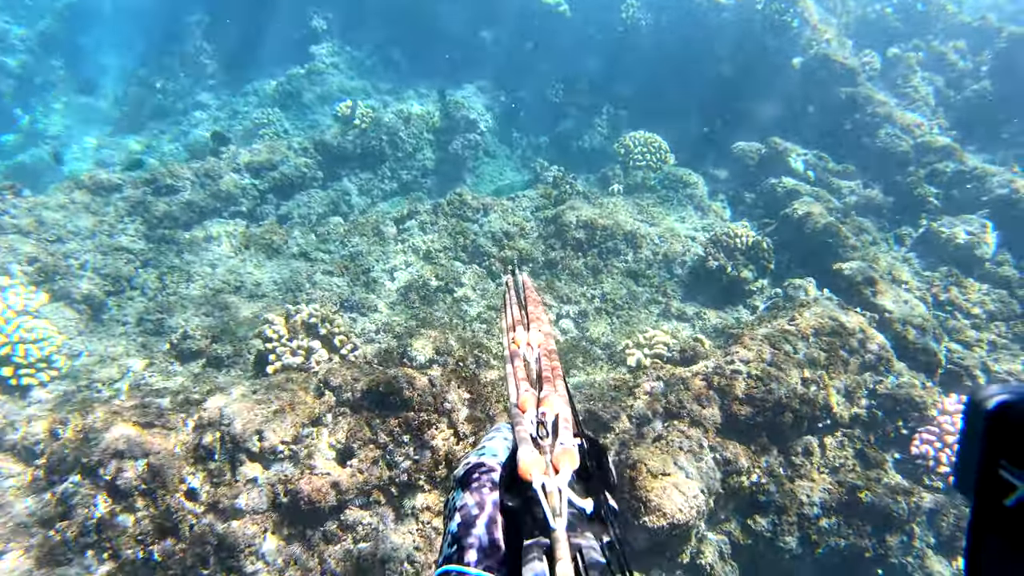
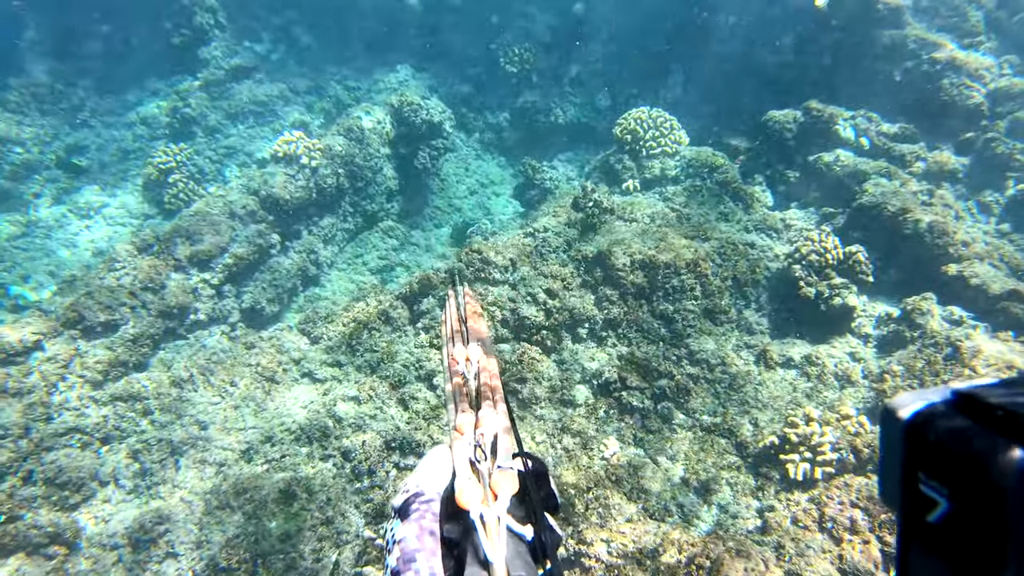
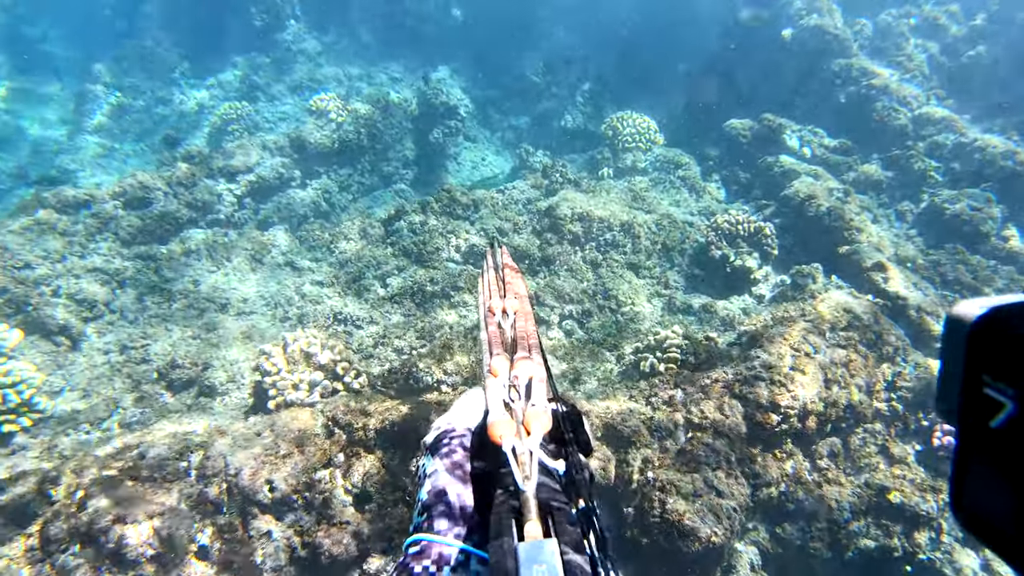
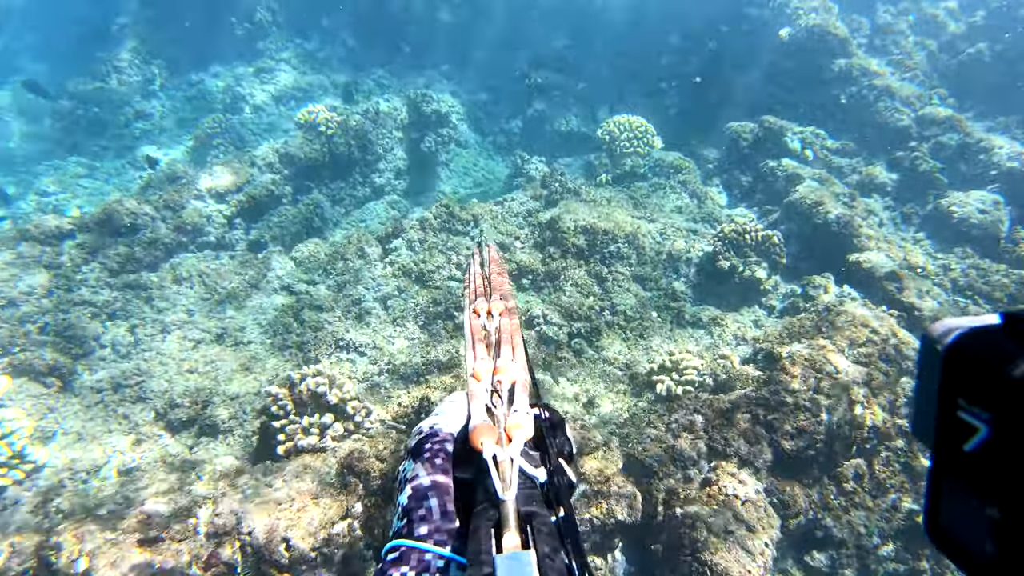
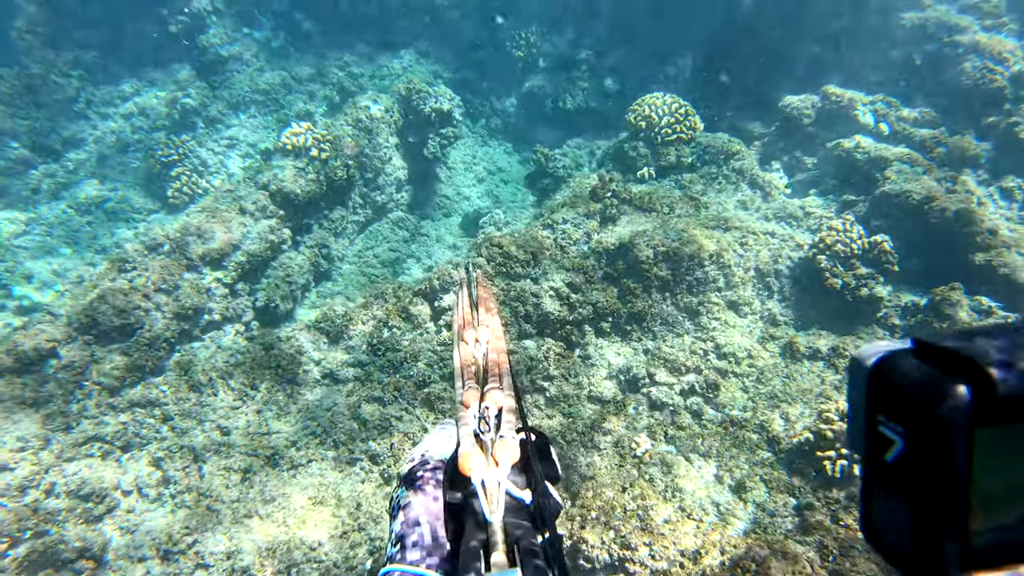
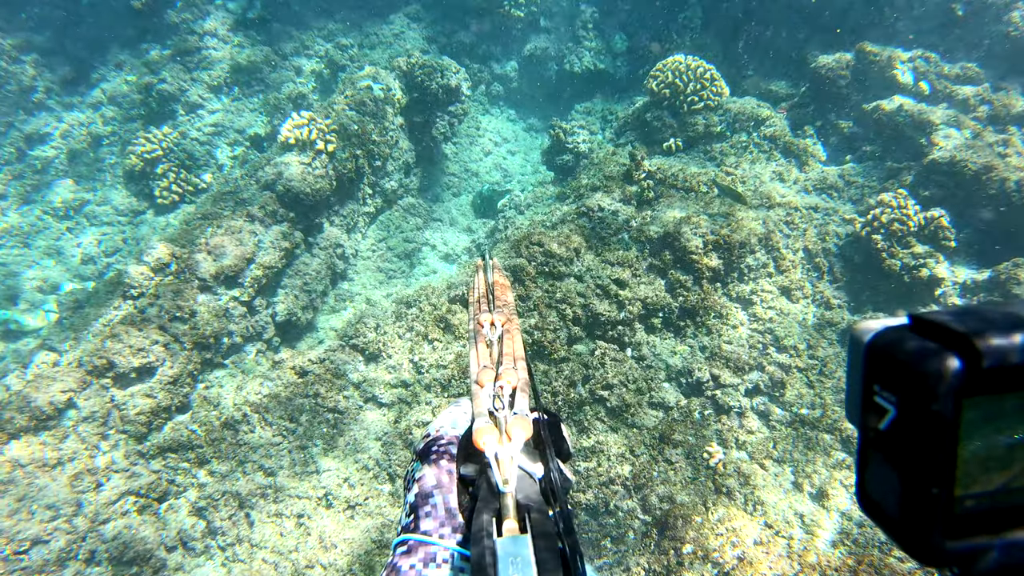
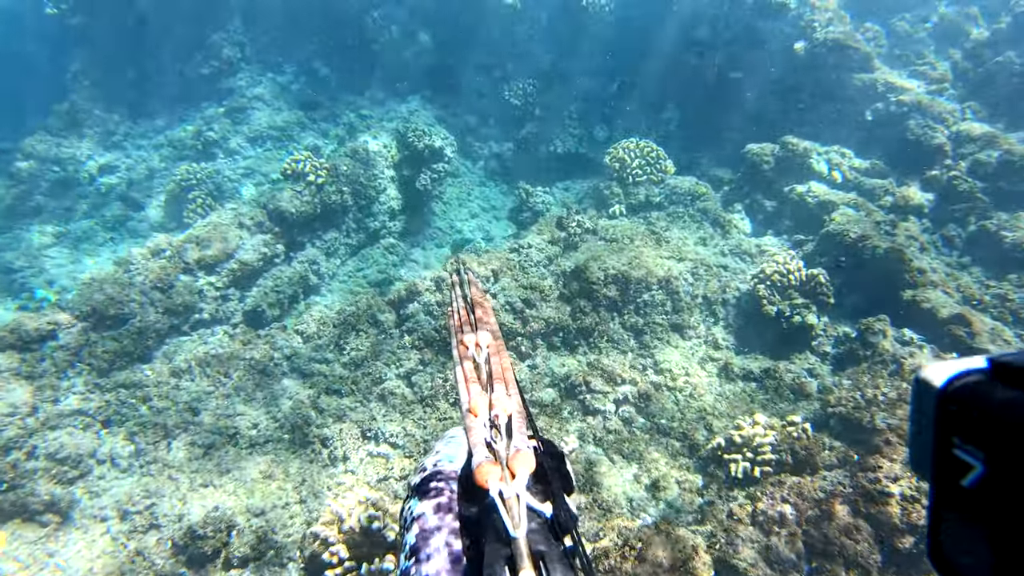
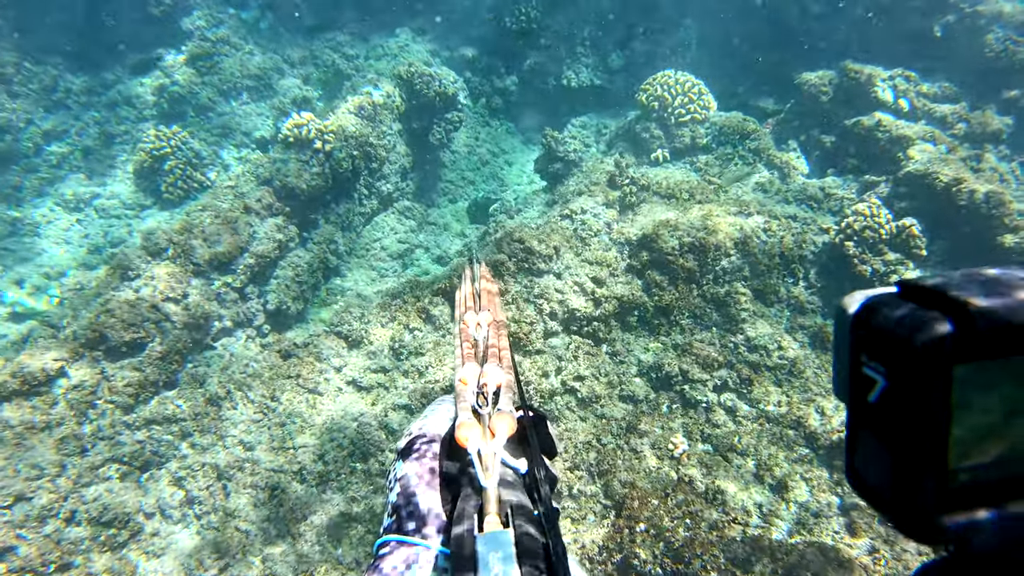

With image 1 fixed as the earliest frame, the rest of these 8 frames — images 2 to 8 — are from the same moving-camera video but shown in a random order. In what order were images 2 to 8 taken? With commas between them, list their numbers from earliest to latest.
3, 4, 7, 2, 5, 8, 6
